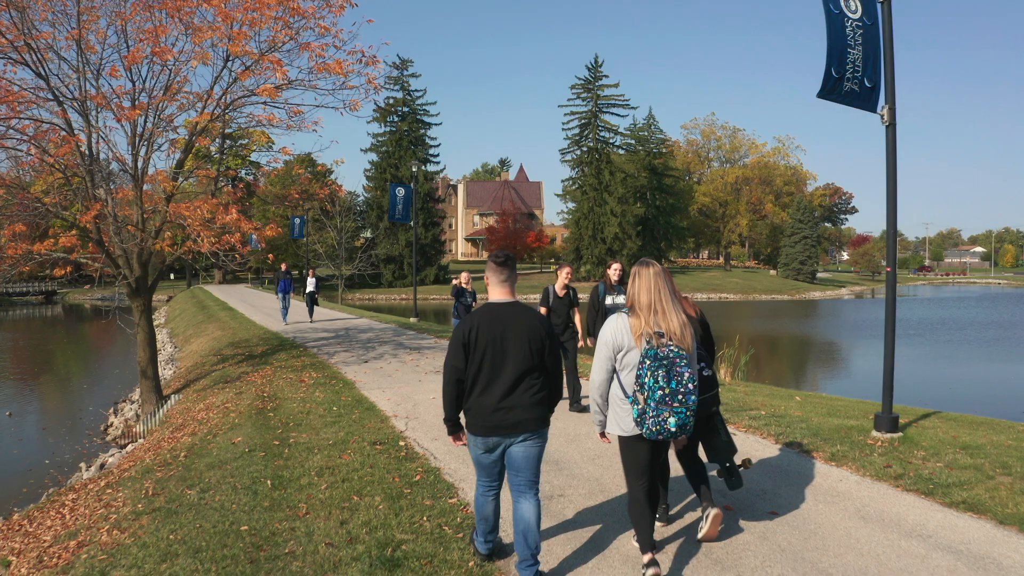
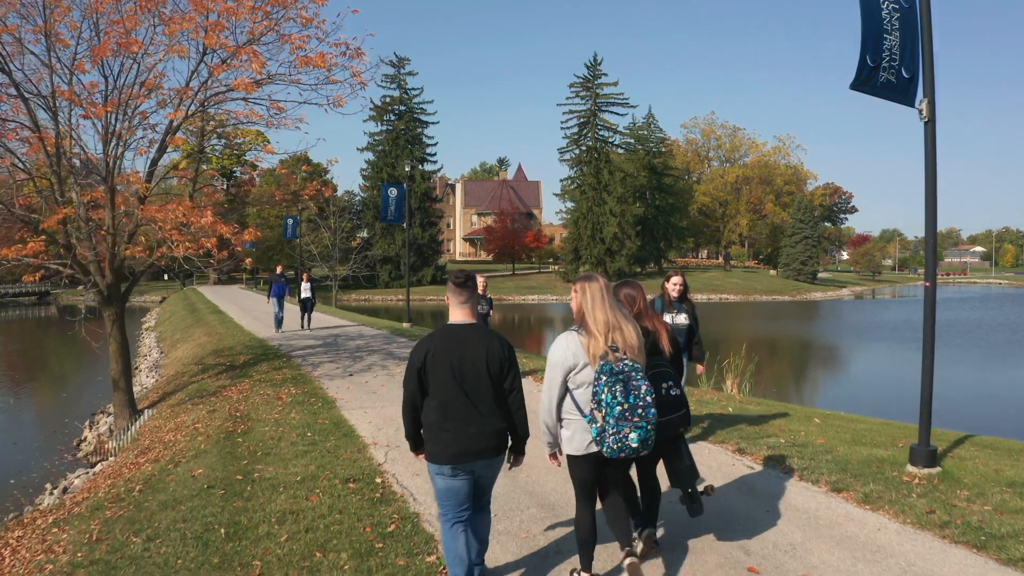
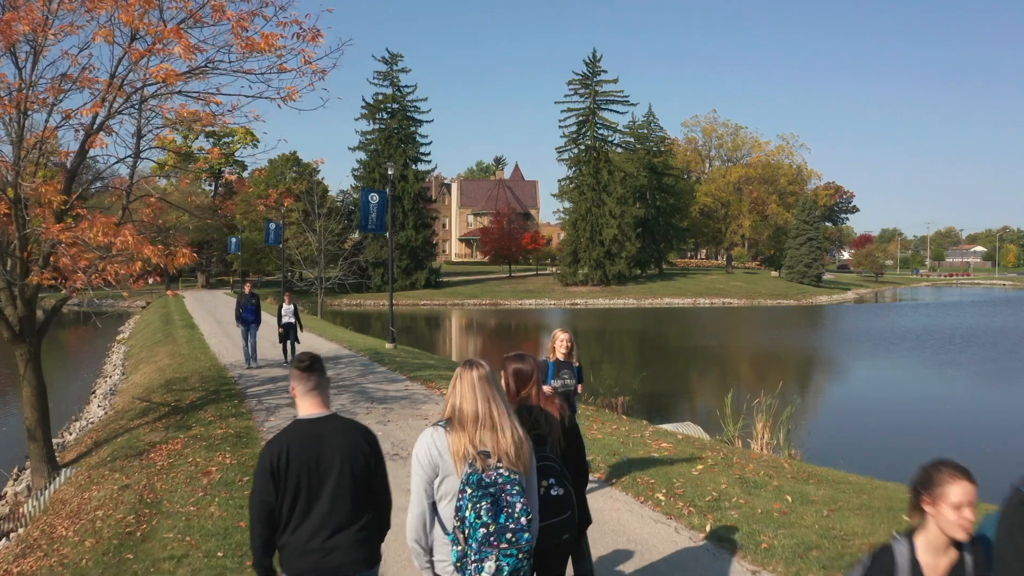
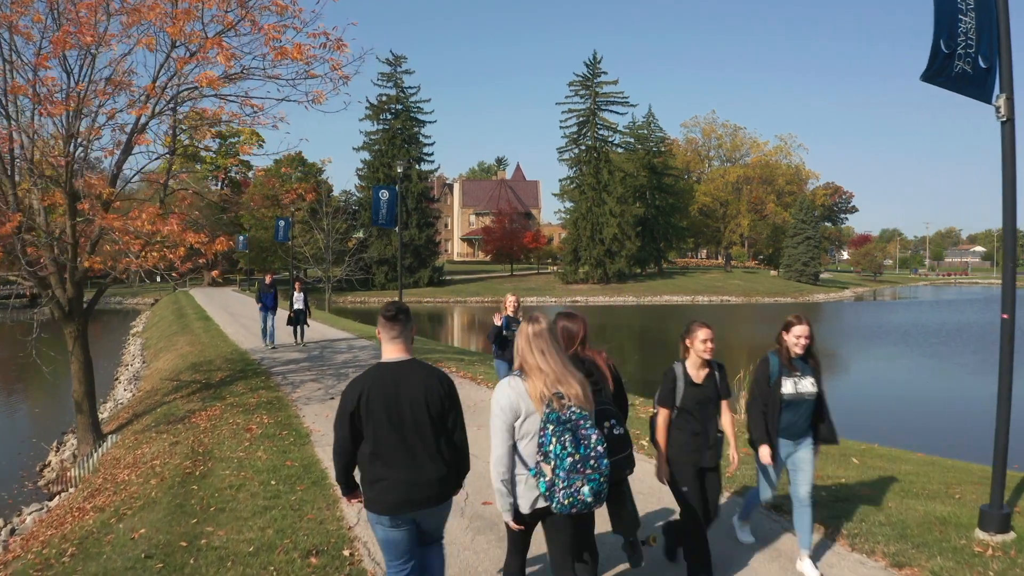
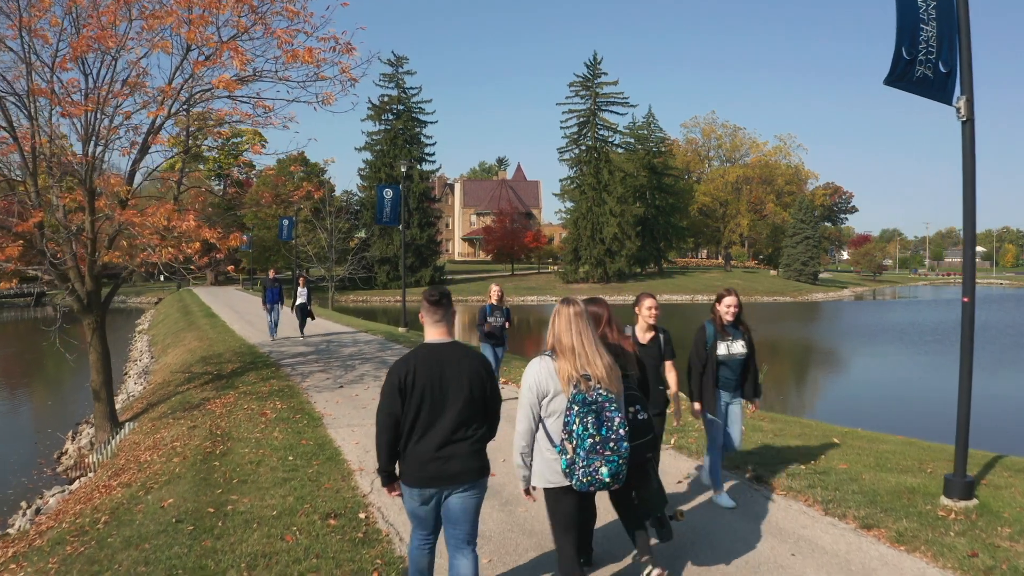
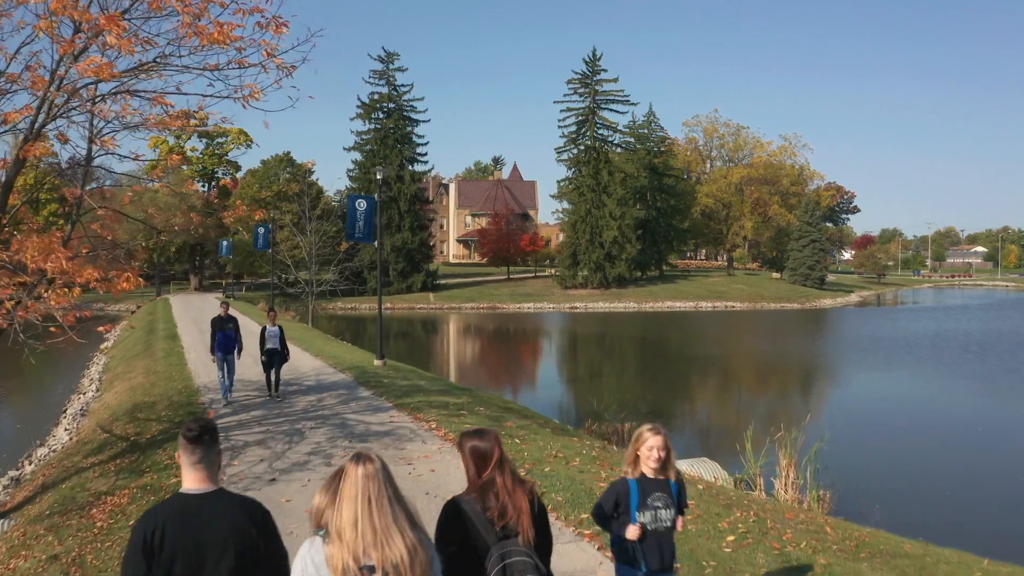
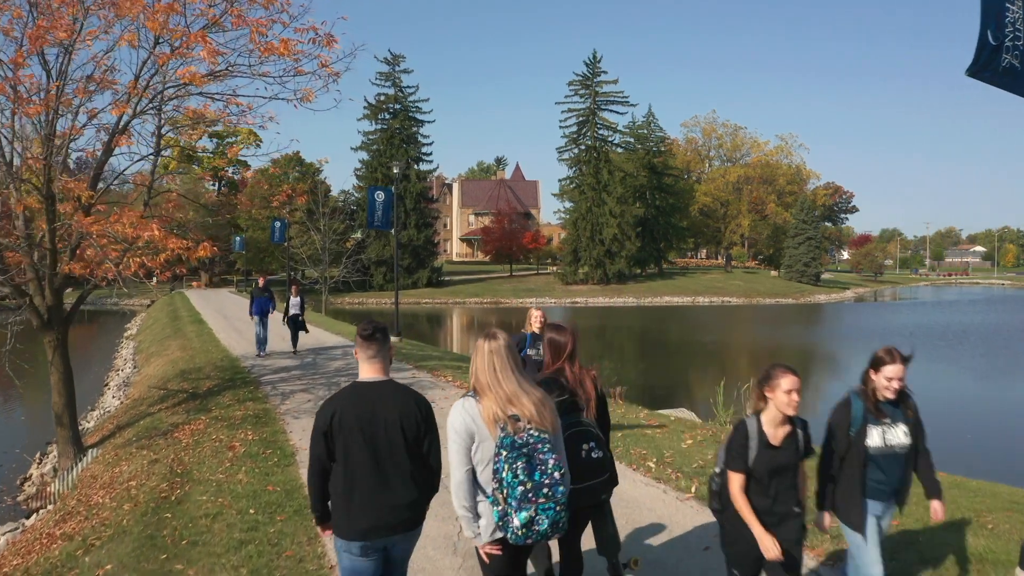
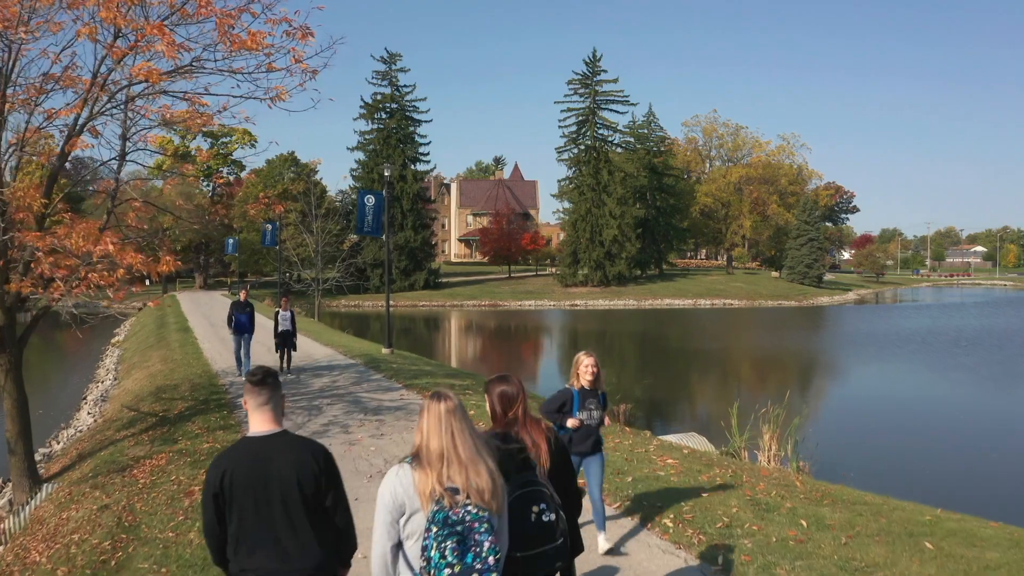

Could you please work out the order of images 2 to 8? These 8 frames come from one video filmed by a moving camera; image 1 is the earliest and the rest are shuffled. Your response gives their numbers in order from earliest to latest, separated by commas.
2, 5, 4, 7, 3, 8, 6
